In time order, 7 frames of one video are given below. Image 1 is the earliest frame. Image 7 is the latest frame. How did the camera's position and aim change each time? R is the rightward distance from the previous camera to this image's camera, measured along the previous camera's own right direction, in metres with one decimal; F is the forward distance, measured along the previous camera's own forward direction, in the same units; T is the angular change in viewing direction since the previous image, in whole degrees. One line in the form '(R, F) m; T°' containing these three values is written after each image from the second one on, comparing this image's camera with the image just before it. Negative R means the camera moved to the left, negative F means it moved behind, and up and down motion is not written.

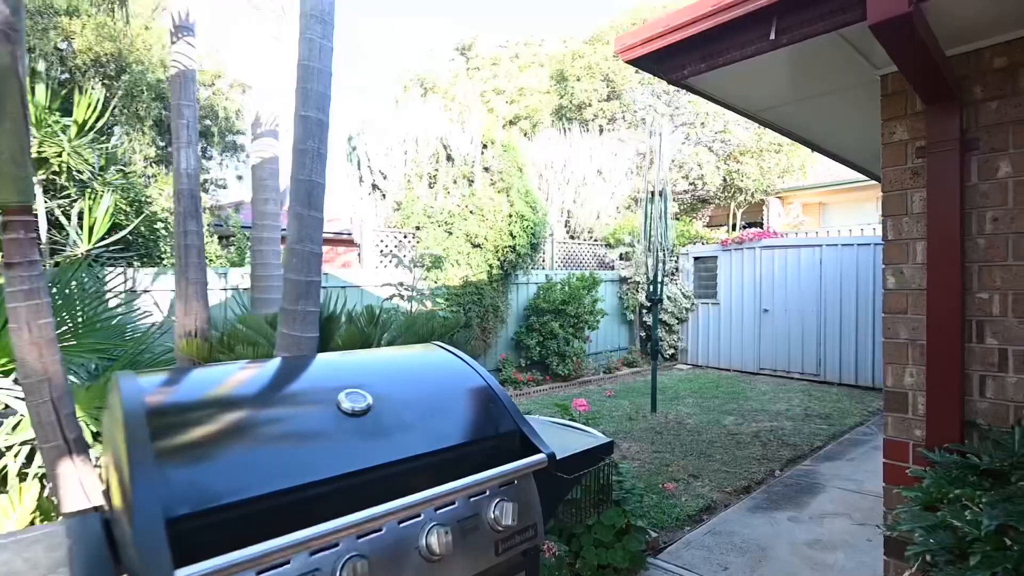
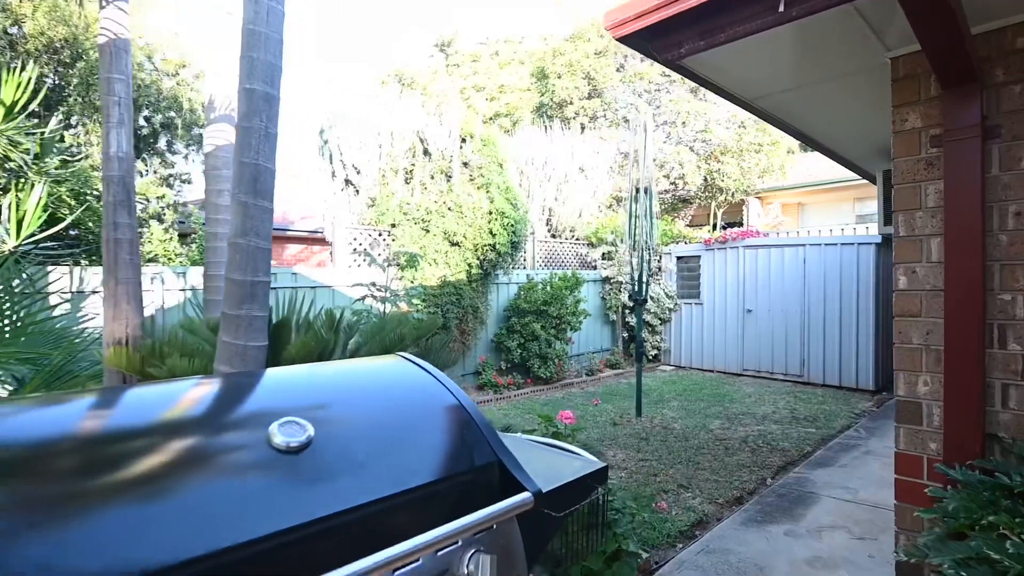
(0.0, +0.2) m; +2°
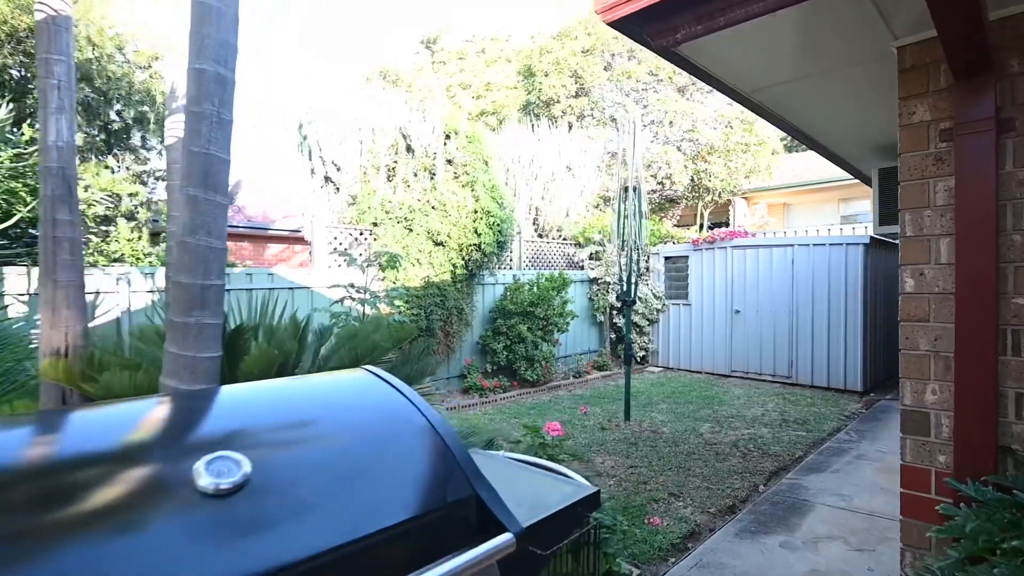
(0.0, +0.2) m; +1°
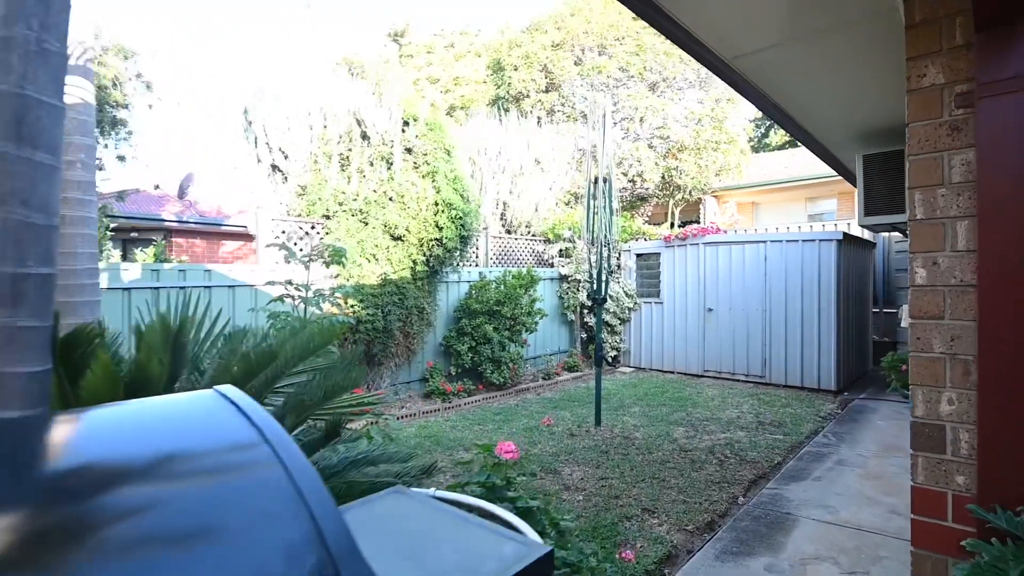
(+0.1, +0.4) m; +3°
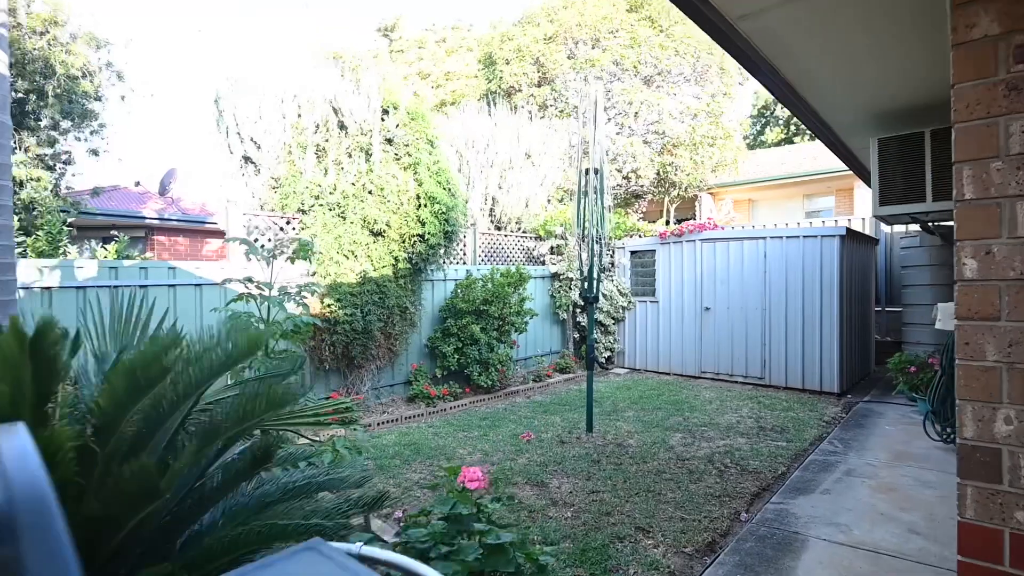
(+0.1, +0.3) m; 0°
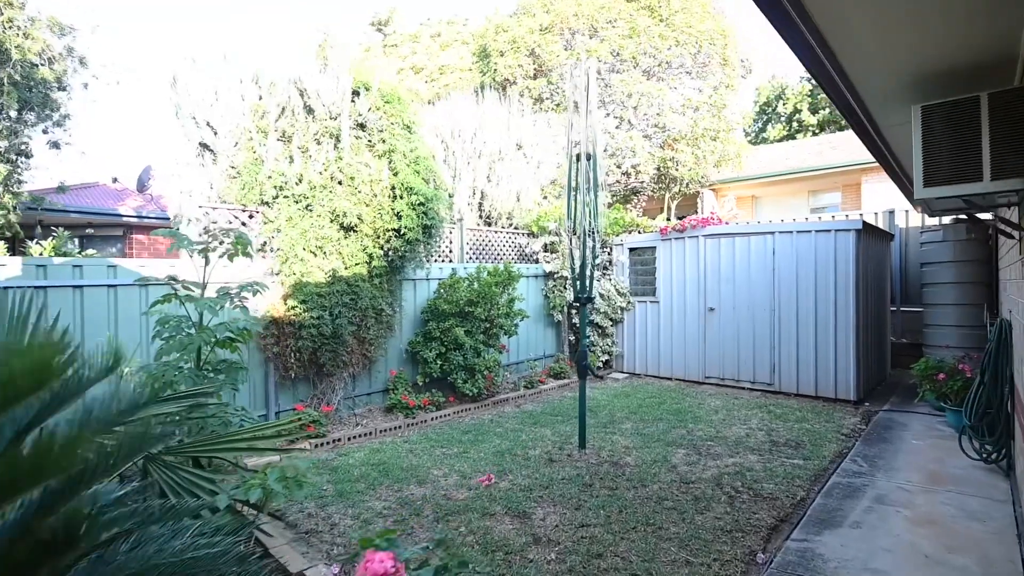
(+0.1, +0.5) m; 0°
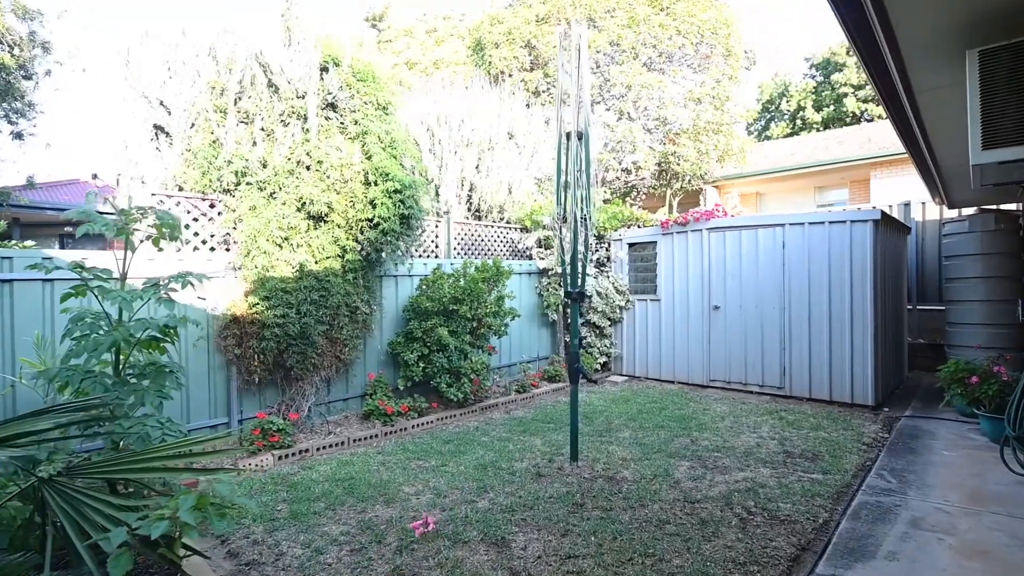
(+0.1, +0.4) m; 0°
